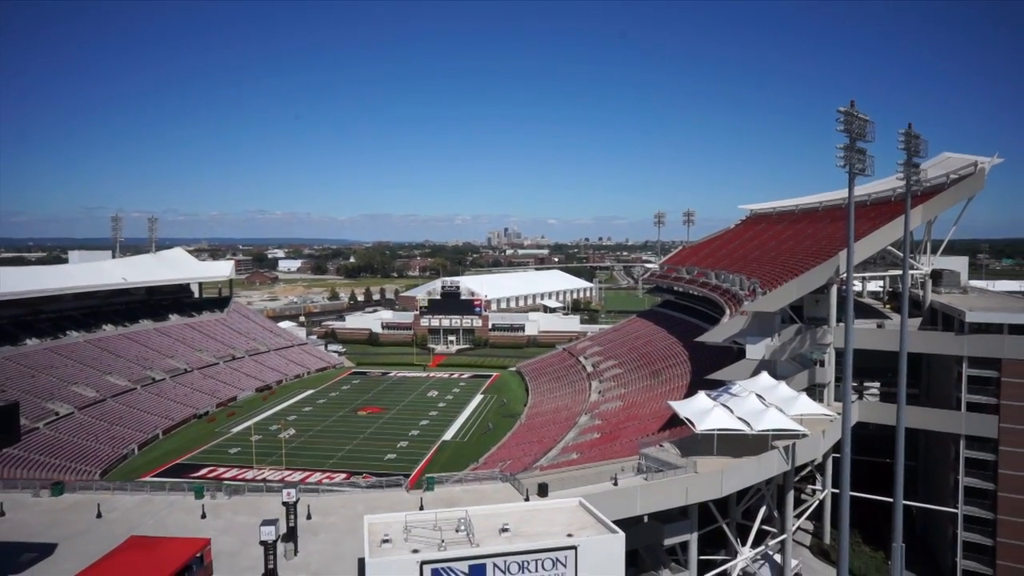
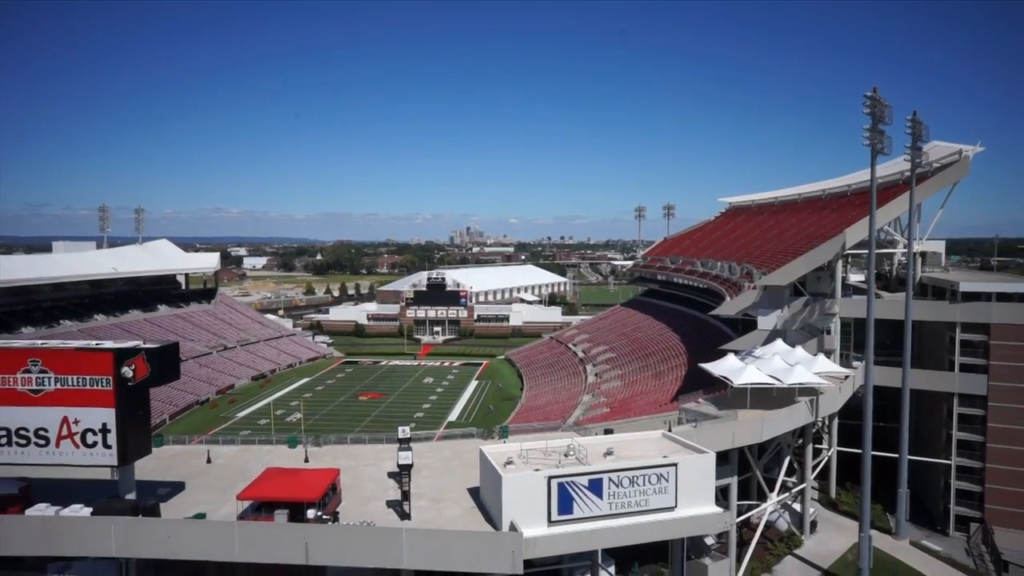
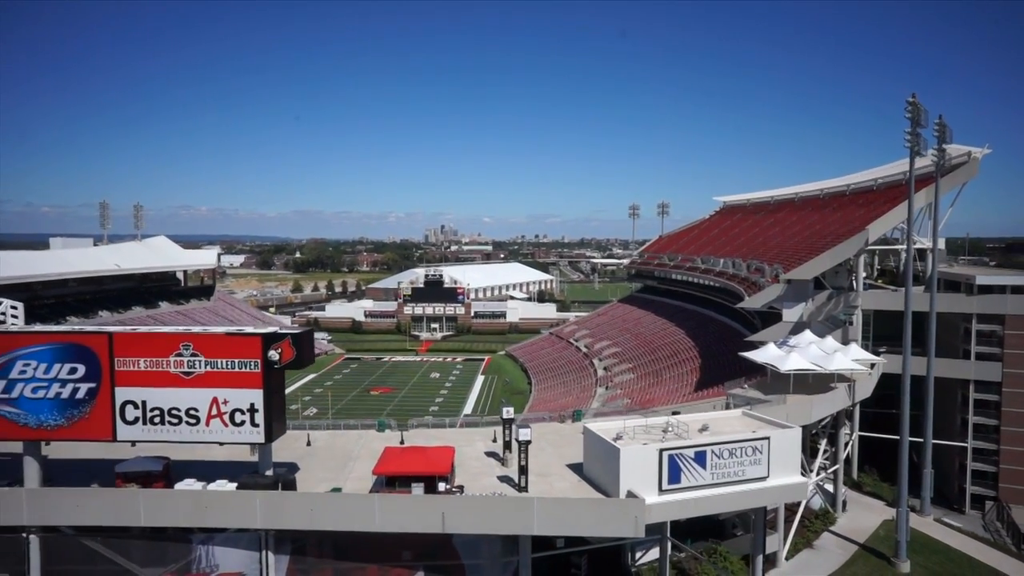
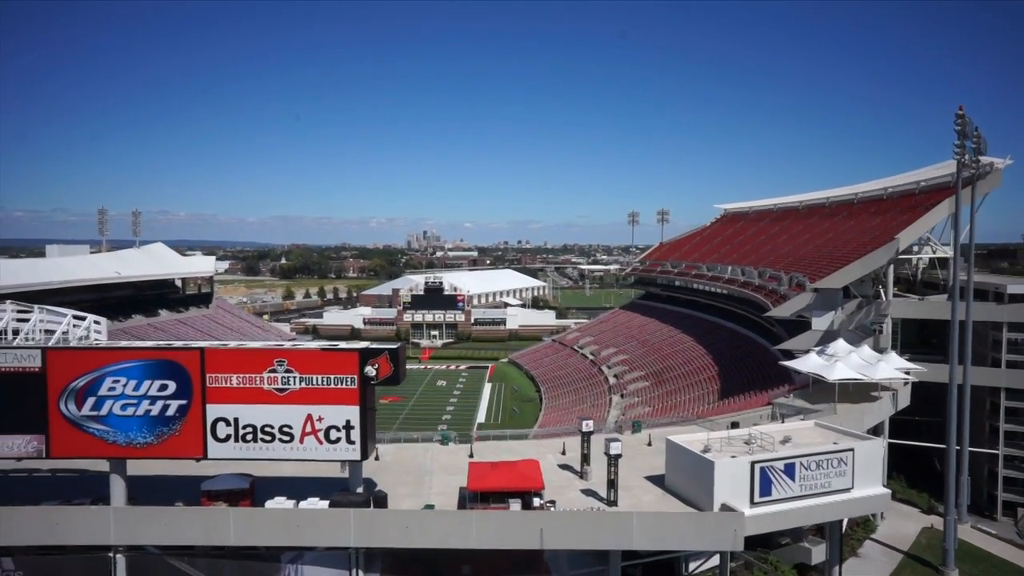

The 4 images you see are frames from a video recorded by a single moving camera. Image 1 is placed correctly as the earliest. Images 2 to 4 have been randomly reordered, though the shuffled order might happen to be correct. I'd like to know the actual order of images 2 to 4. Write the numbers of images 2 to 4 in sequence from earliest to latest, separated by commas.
2, 3, 4
